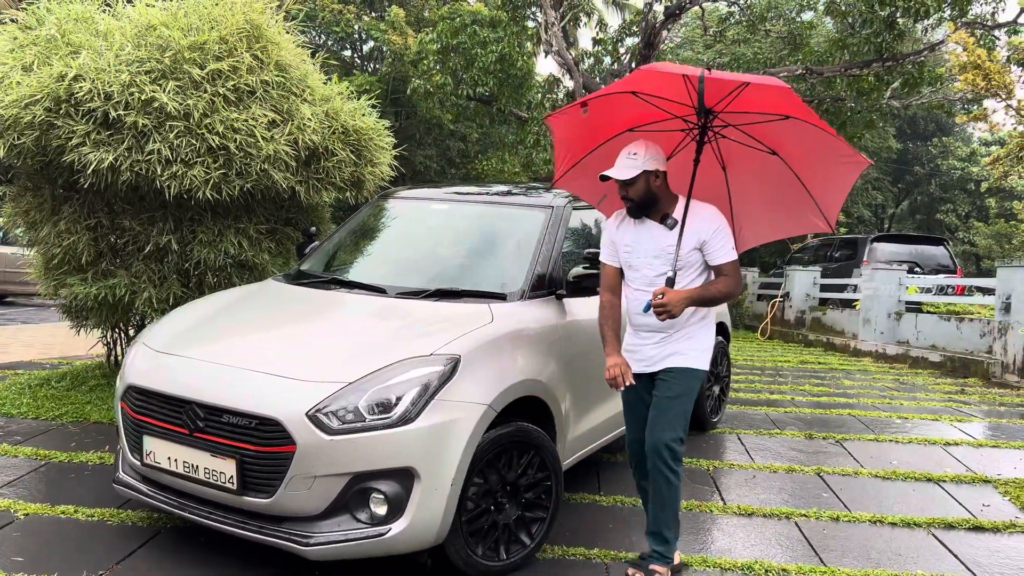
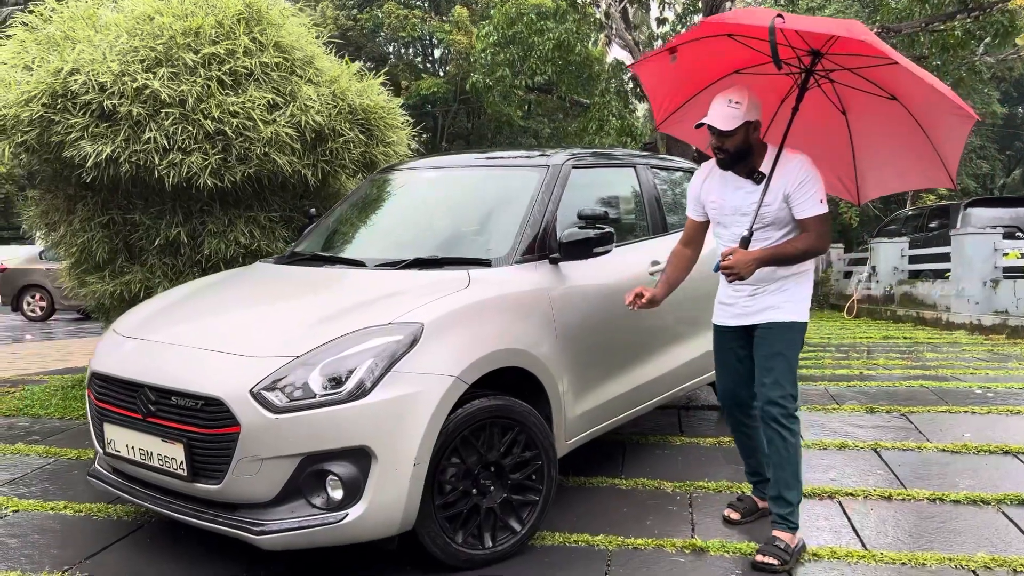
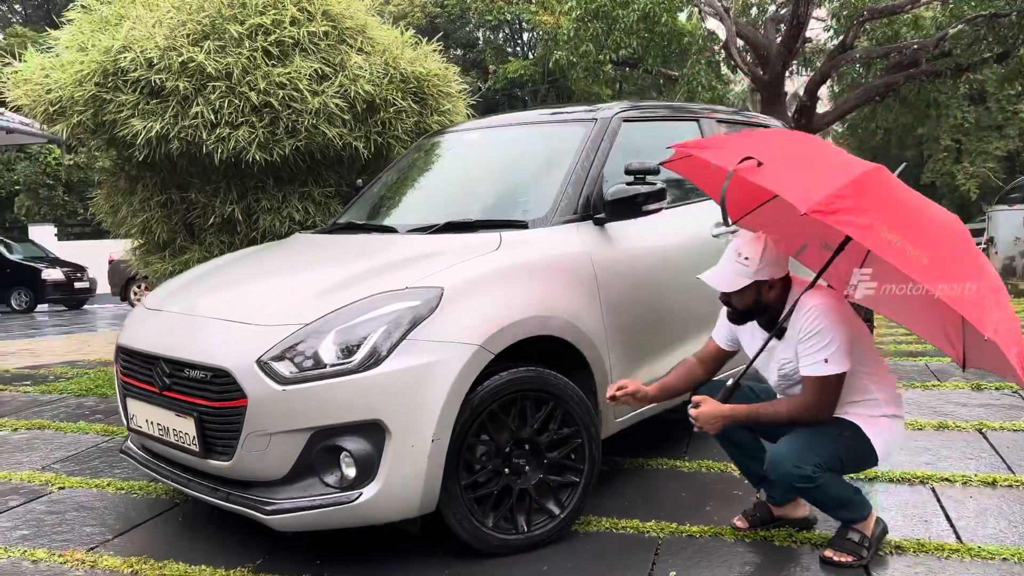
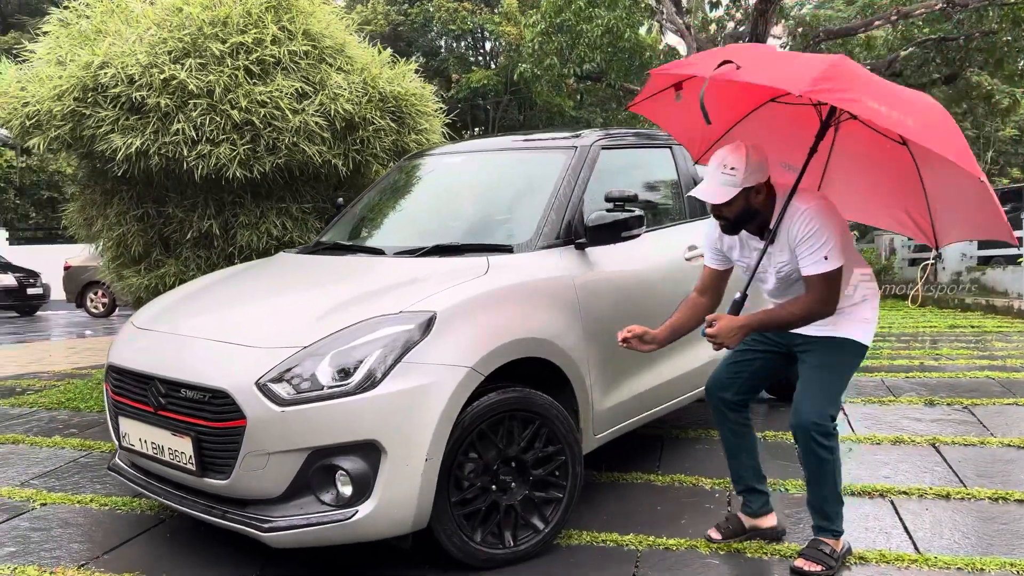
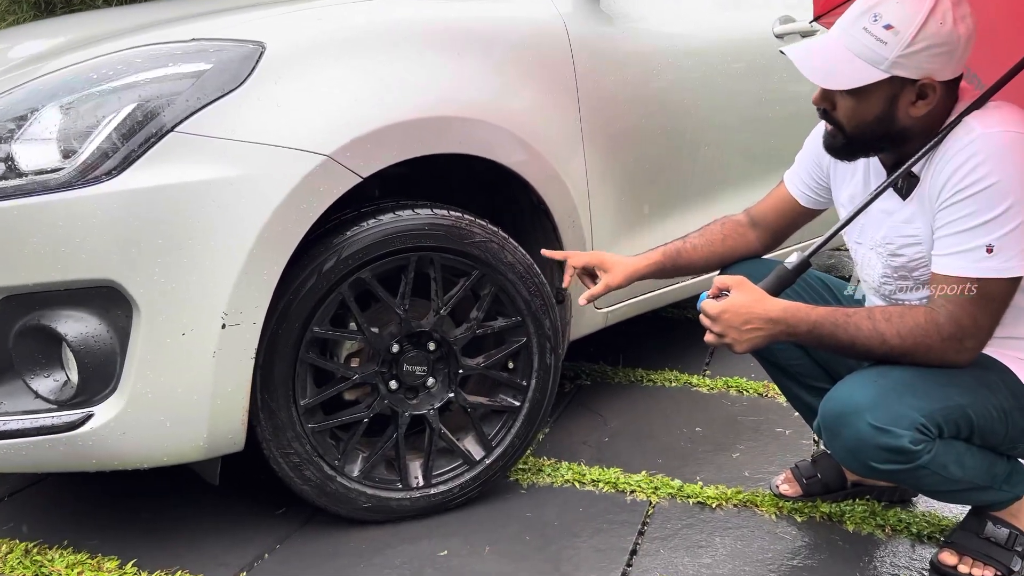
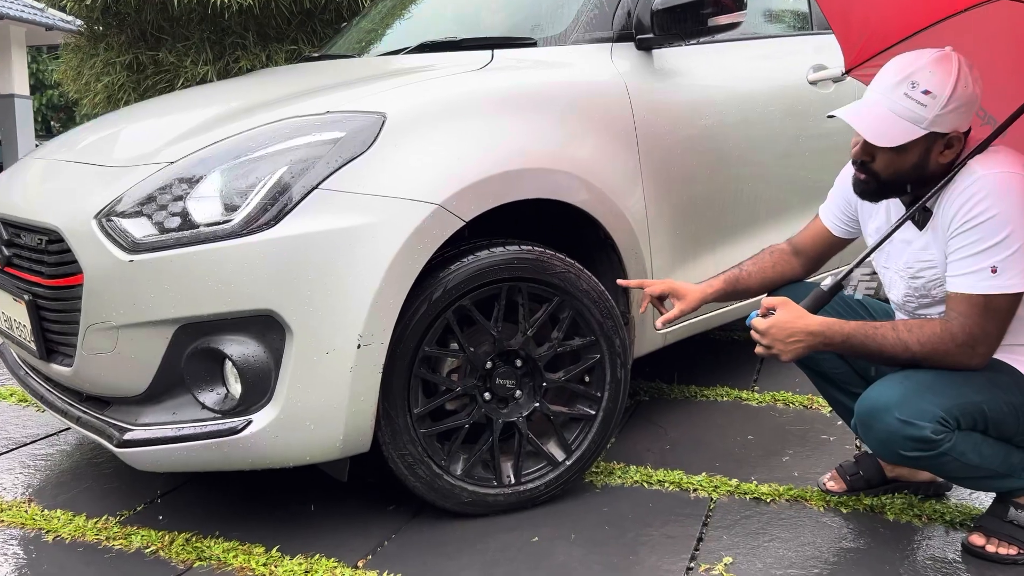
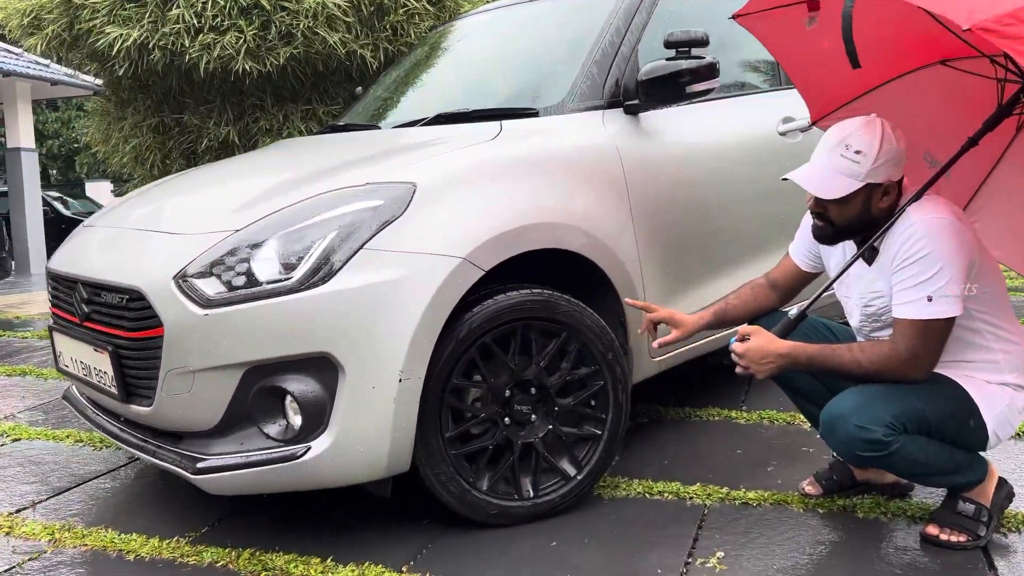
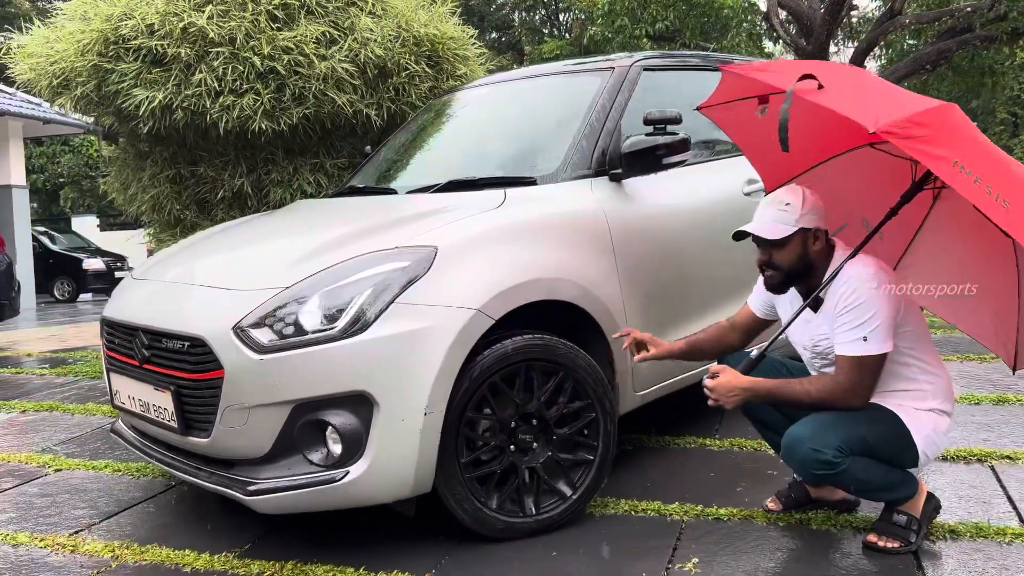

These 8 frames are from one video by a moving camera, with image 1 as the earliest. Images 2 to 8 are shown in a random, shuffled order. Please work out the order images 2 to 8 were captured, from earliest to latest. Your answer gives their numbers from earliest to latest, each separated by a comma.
2, 4, 3, 8, 7, 6, 5
